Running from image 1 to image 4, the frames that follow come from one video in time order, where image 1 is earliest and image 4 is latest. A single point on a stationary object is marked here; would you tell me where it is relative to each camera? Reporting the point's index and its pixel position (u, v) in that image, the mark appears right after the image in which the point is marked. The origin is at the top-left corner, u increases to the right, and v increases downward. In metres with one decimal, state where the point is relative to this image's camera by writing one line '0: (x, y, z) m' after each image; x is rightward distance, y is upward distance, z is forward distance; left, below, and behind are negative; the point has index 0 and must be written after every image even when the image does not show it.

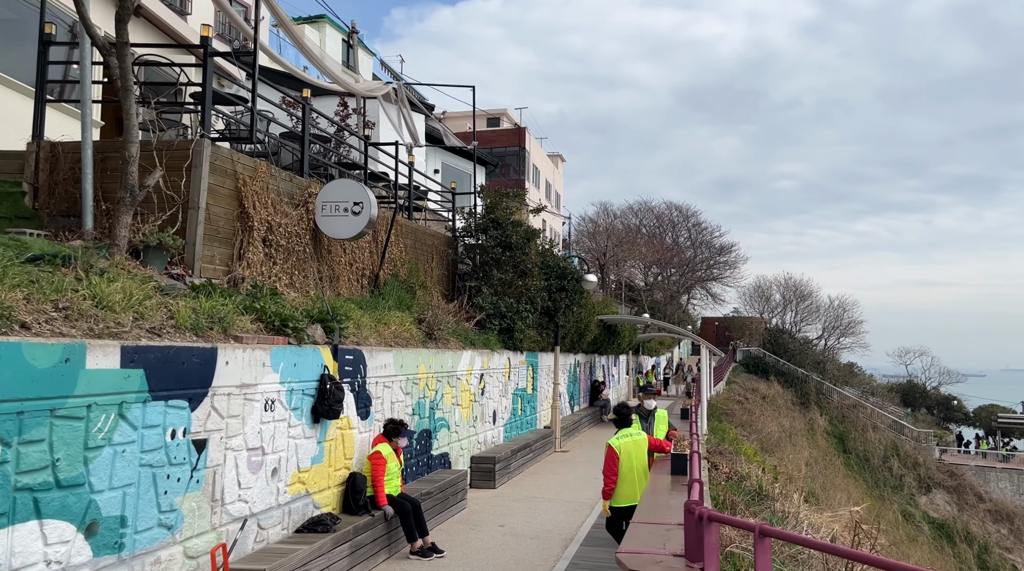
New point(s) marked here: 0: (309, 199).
0: (-2.3, +1.0, +10.0) m
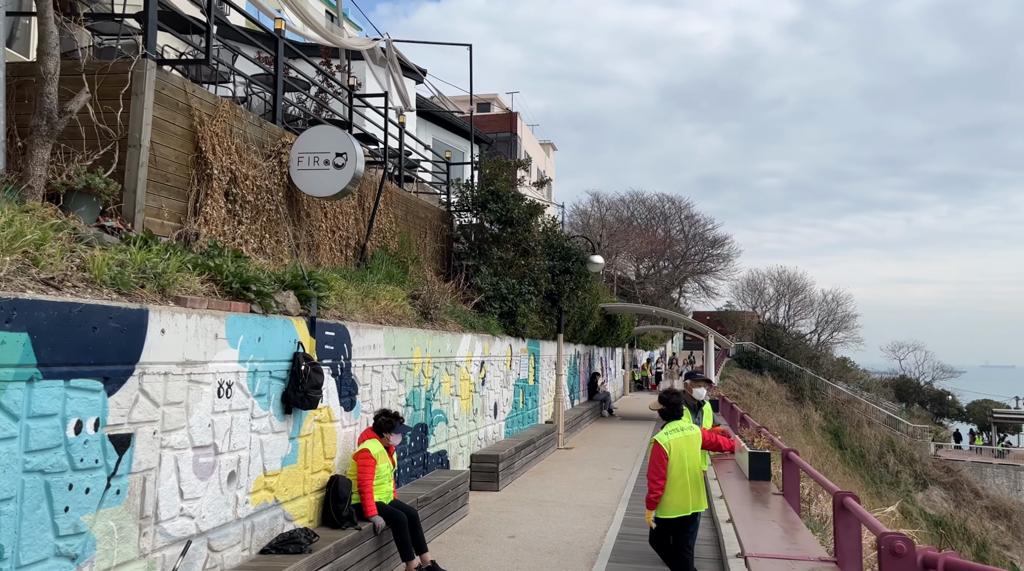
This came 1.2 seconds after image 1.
0: (-2.2, +1.3, +8.4) m
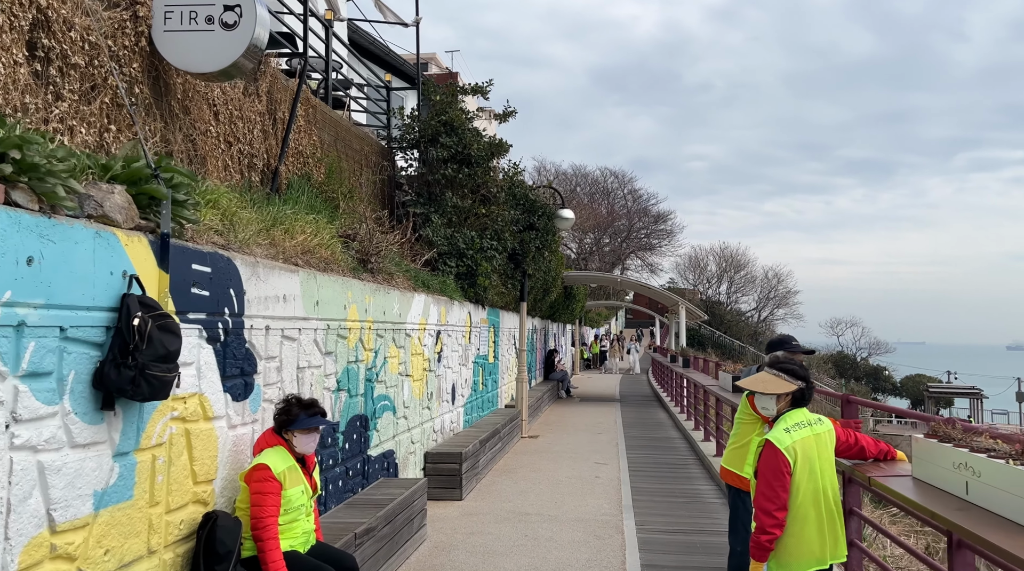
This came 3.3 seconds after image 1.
0: (-2.3, +1.8, +5.4) m
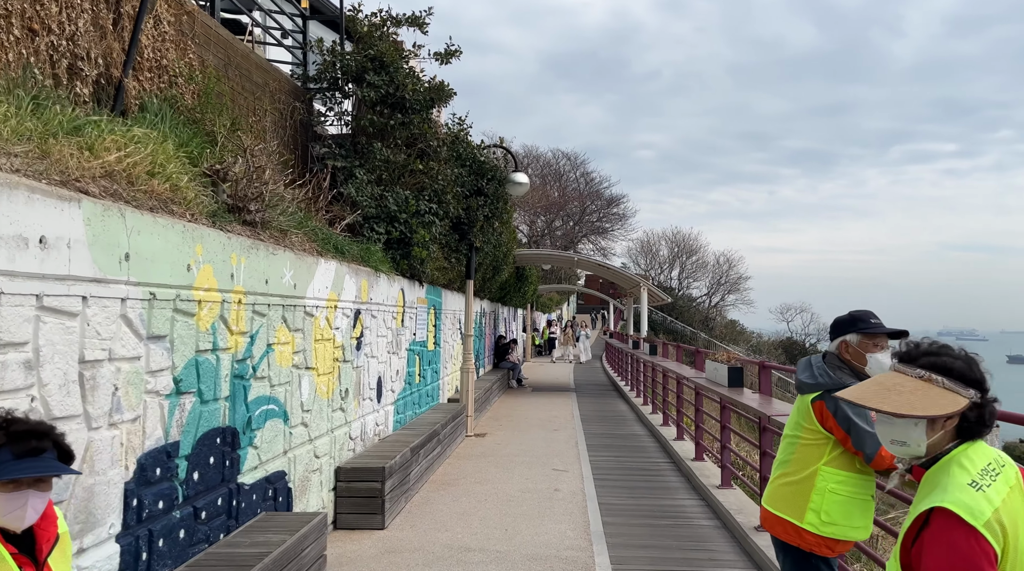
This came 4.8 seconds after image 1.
0: (-2.6, +2.0, +3.3) m
